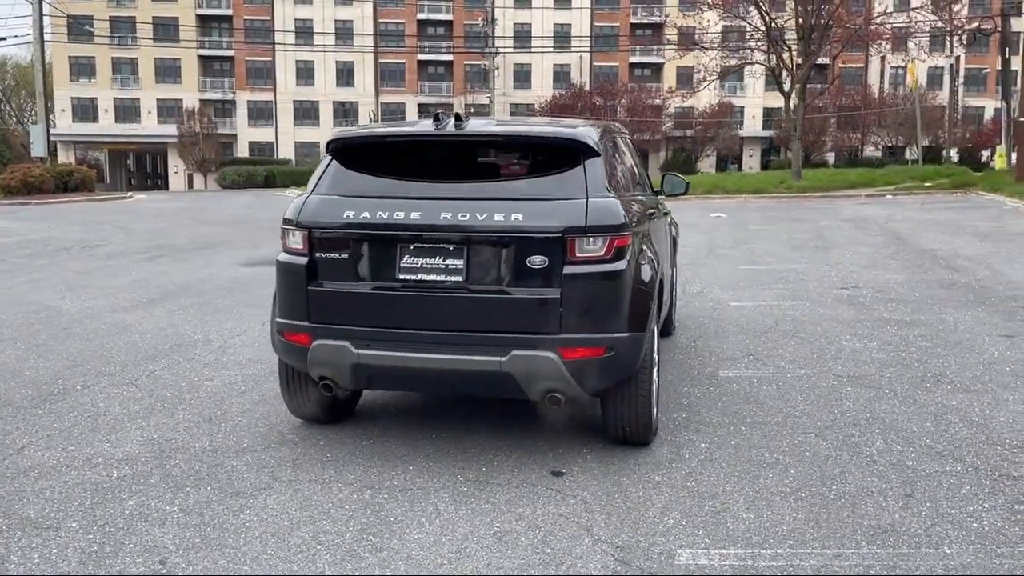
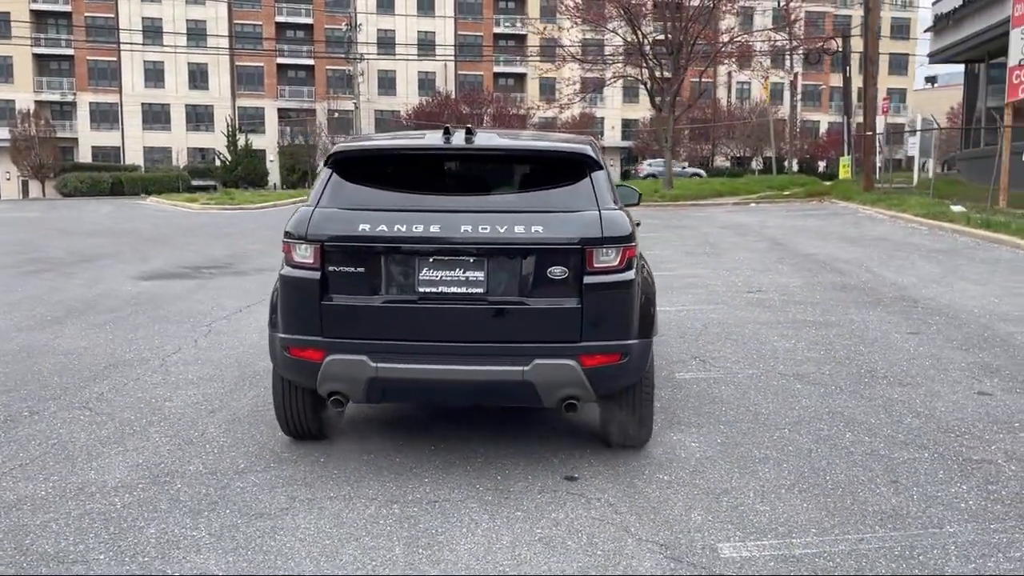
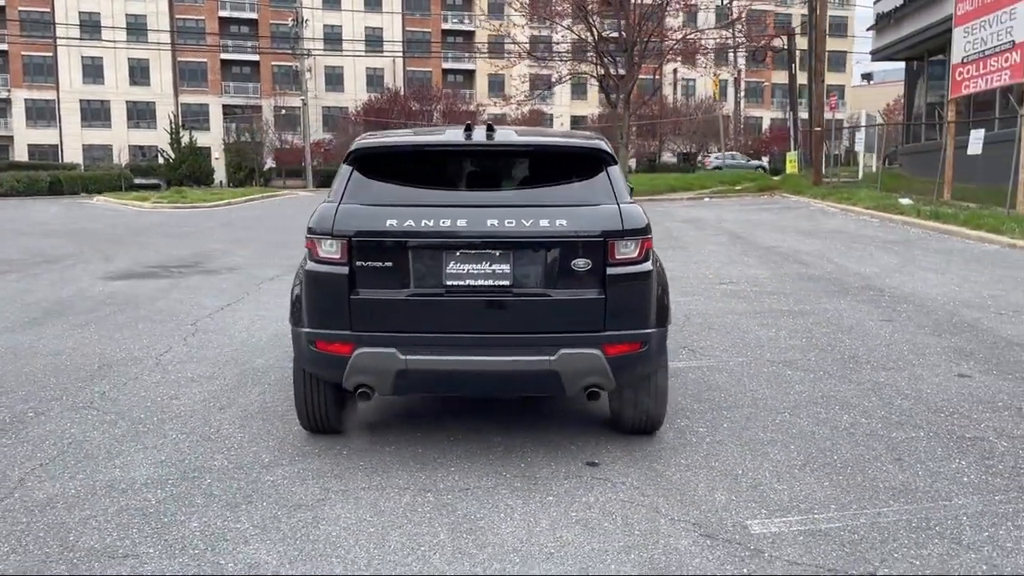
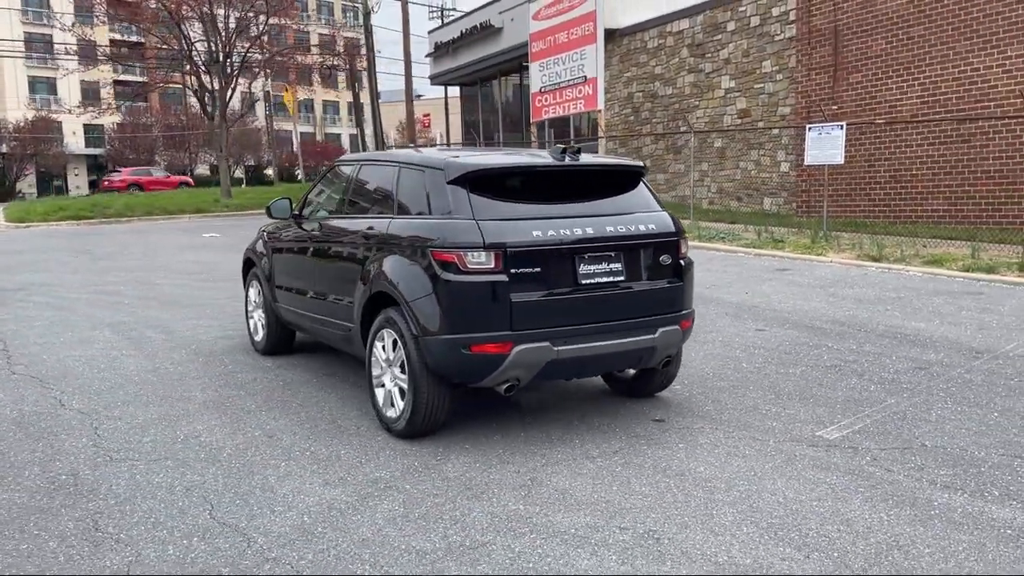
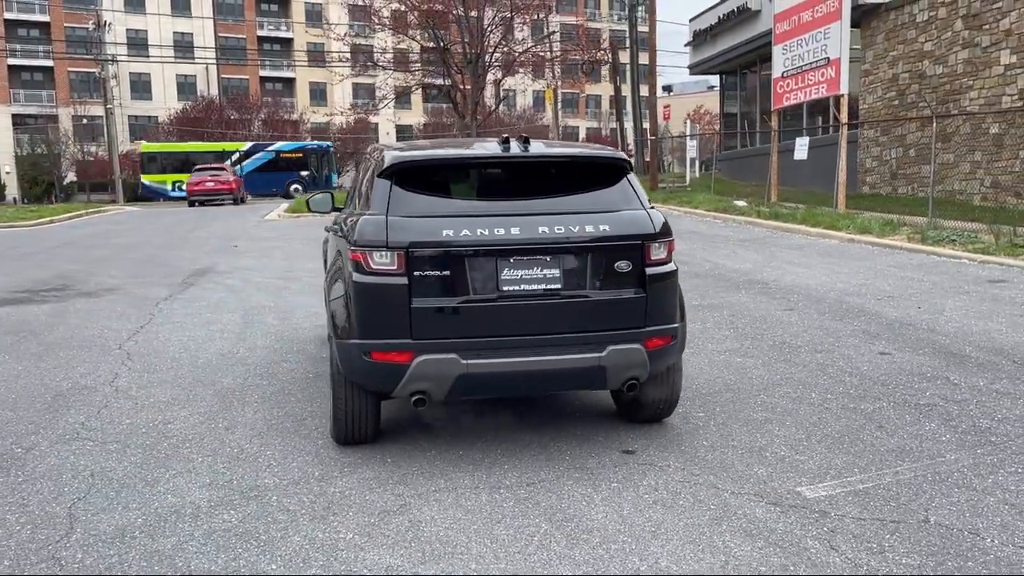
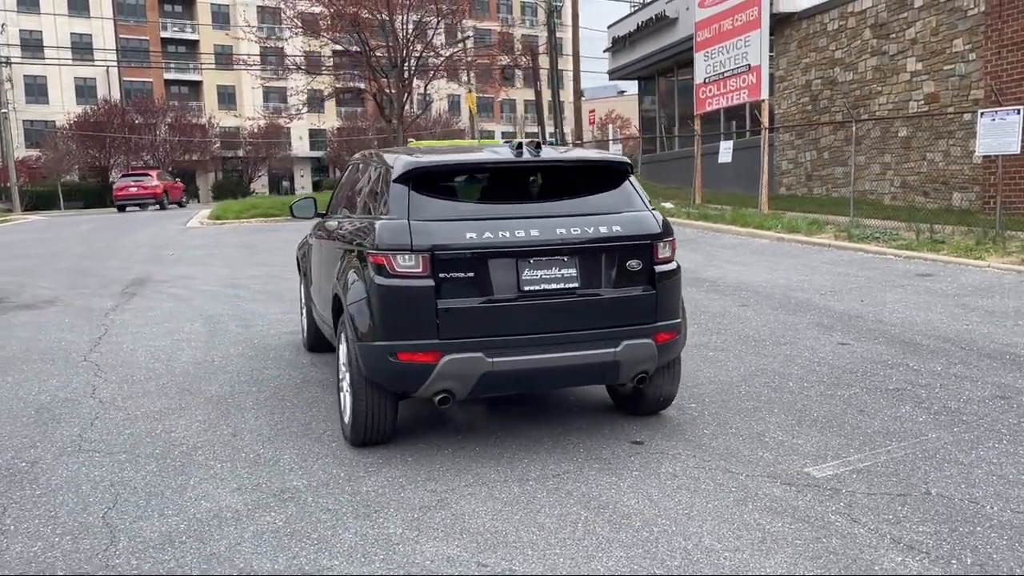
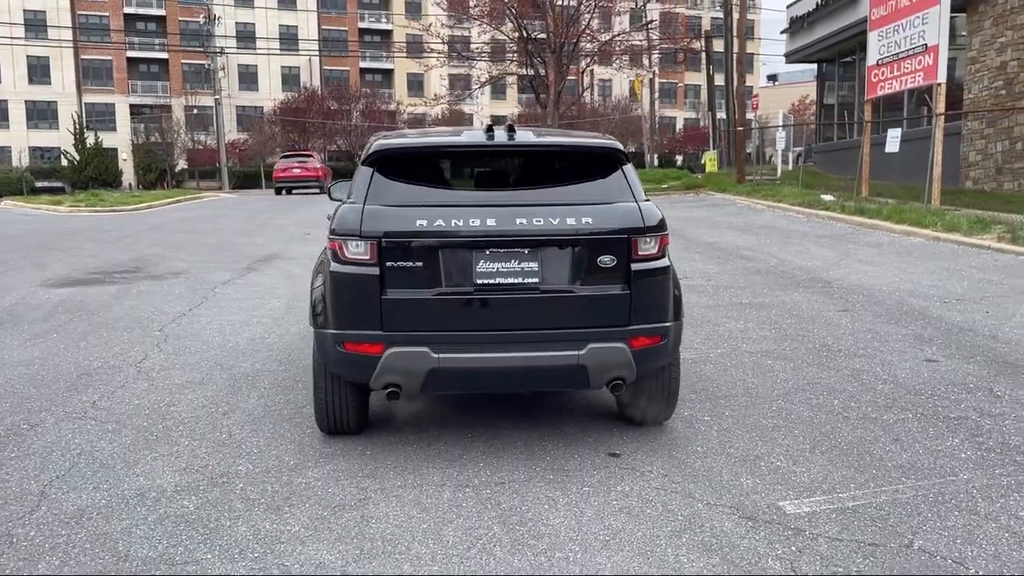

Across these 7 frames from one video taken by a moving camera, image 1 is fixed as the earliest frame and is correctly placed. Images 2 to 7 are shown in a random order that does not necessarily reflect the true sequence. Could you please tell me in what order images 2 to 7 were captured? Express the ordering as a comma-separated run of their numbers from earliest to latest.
2, 3, 7, 5, 6, 4
